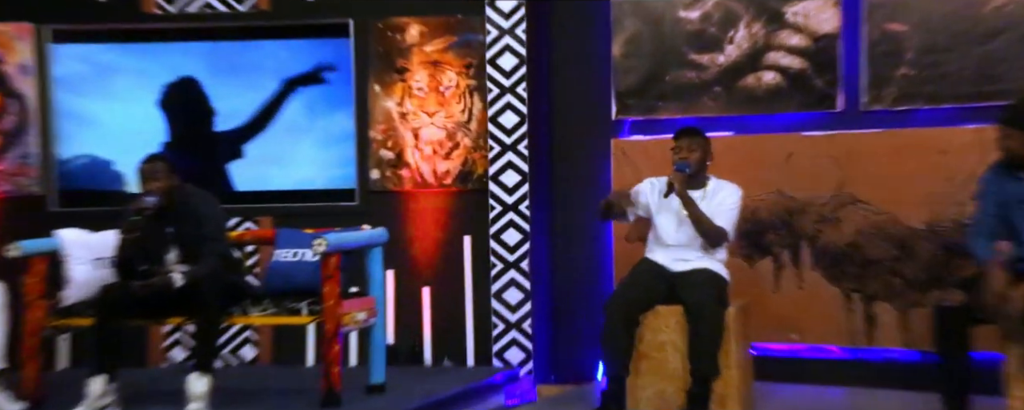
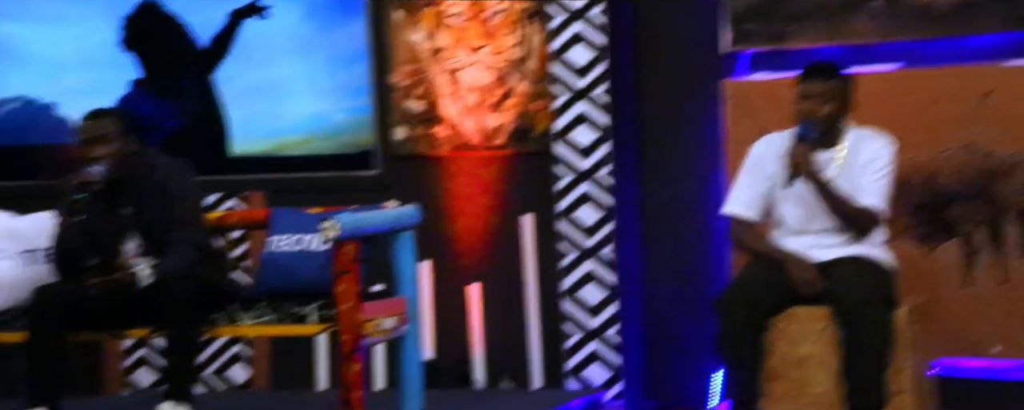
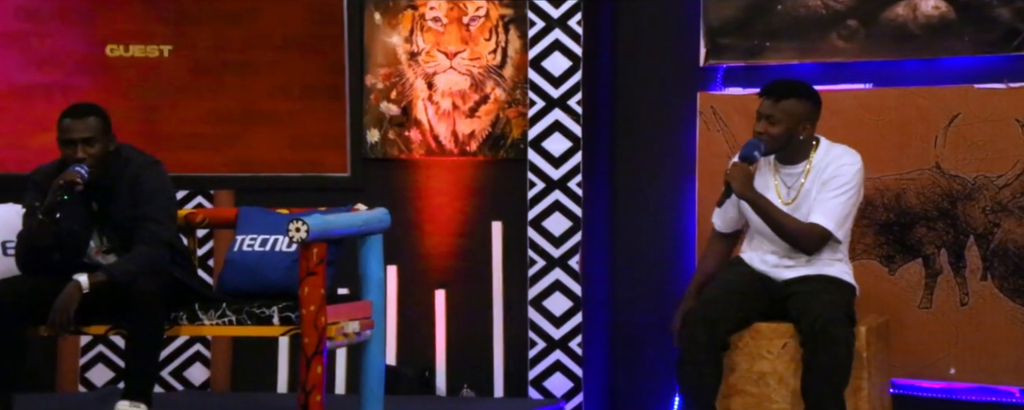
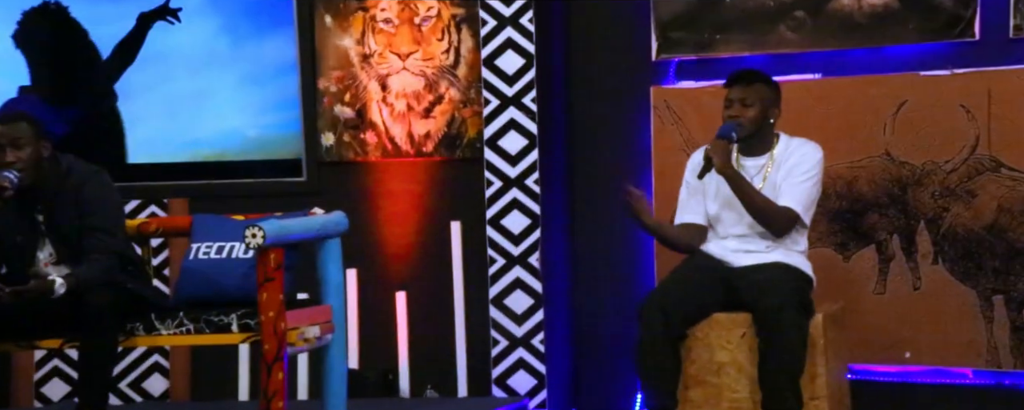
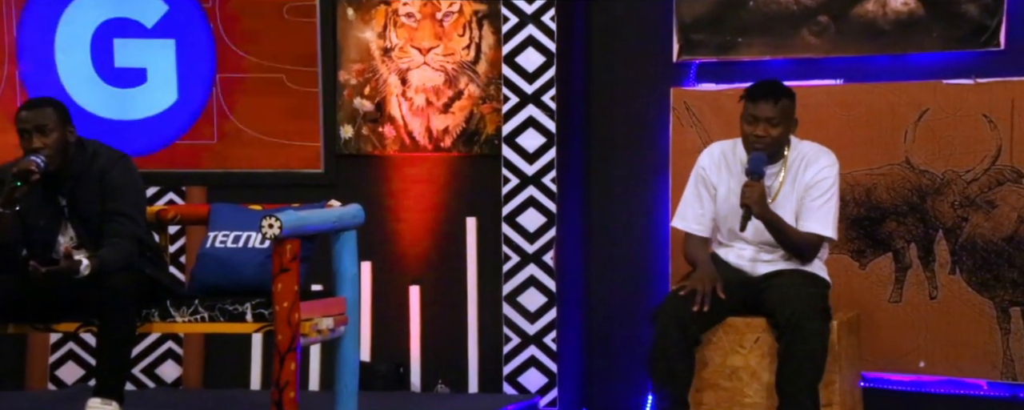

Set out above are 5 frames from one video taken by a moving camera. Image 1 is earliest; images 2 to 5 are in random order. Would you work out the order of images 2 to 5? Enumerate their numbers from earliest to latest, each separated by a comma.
4, 2, 3, 5
